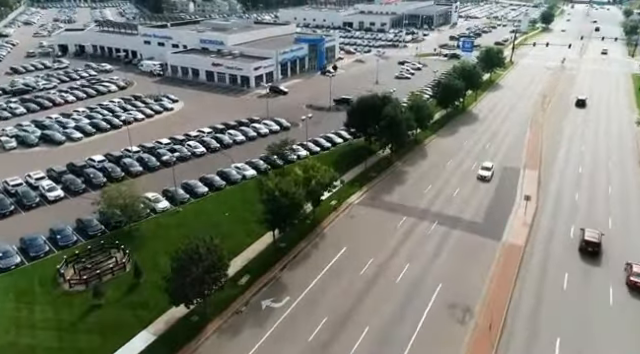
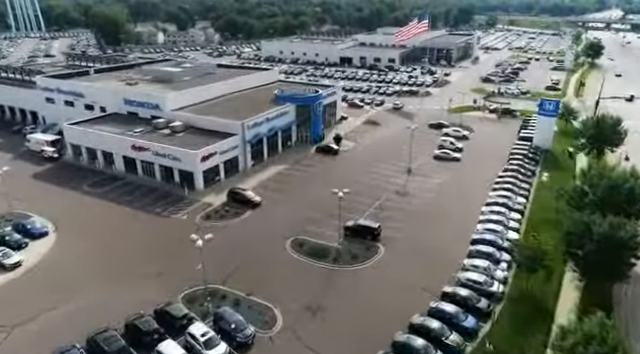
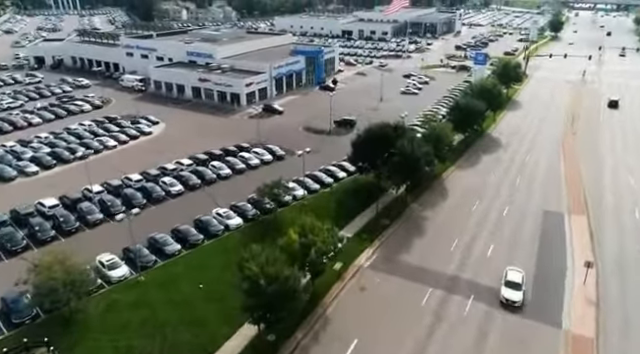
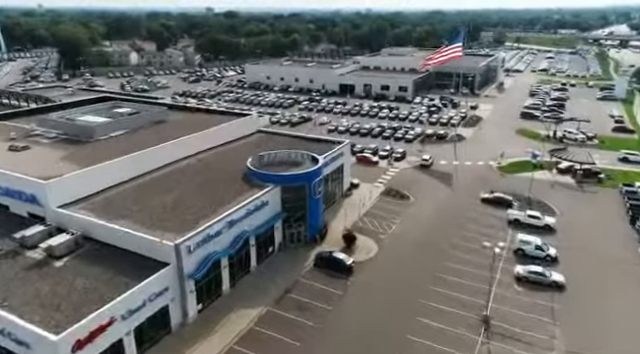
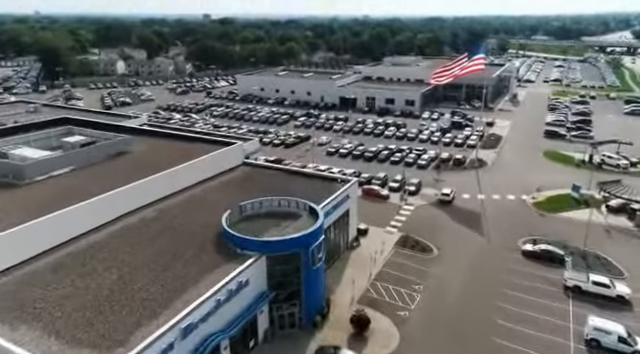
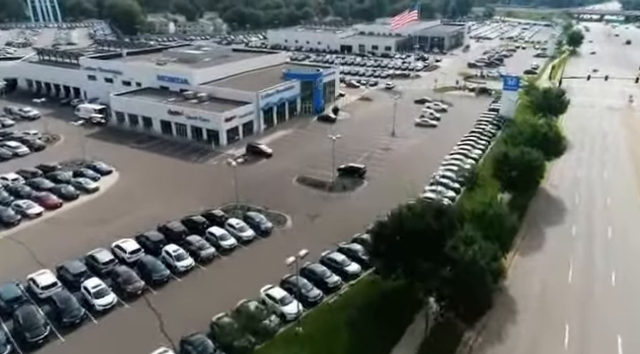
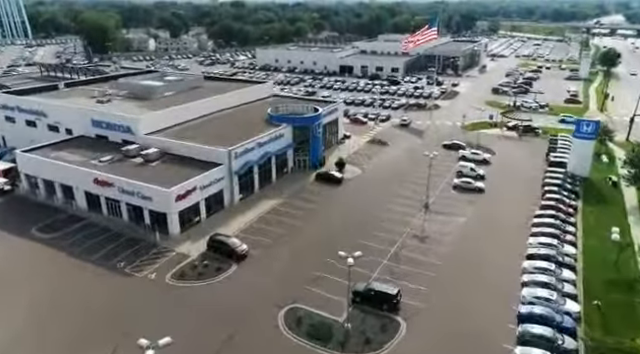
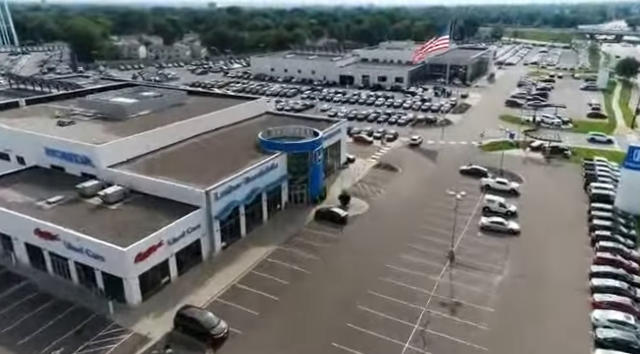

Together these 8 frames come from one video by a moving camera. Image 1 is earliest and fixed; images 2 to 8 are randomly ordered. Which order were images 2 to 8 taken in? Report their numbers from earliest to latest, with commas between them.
3, 6, 2, 7, 8, 4, 5
